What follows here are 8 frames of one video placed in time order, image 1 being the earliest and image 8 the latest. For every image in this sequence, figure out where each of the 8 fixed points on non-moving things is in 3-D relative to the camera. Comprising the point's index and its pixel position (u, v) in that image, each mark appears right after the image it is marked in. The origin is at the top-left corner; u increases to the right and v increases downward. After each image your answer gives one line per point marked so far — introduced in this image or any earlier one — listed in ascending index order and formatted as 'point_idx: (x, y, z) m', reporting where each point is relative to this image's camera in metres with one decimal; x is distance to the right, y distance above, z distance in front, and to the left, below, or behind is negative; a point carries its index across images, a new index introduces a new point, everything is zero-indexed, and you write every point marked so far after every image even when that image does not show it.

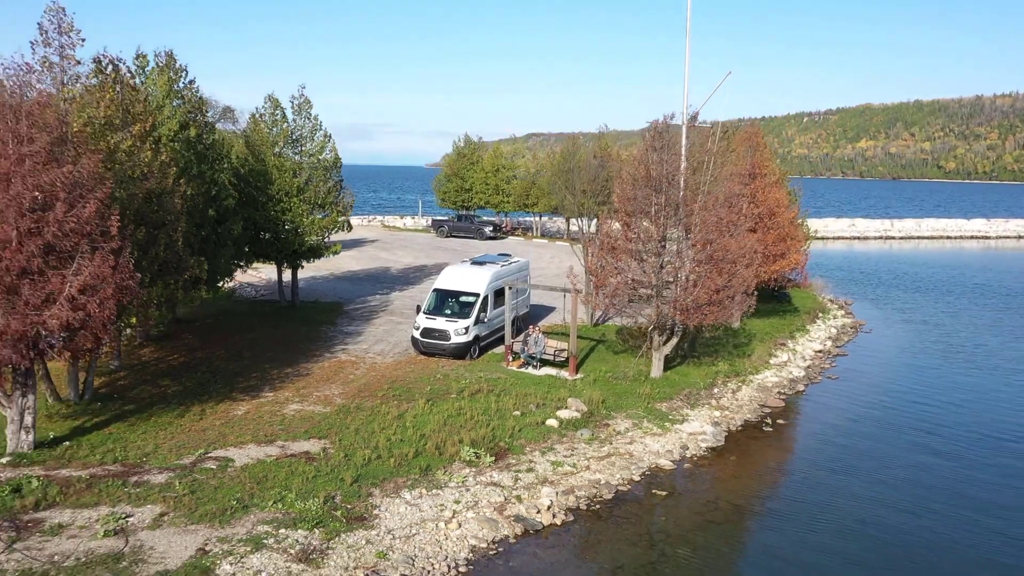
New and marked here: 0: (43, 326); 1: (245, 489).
0: (-2.8, -0.2, +5.9) m
1: (-1.6, -1.2, +6.0) m
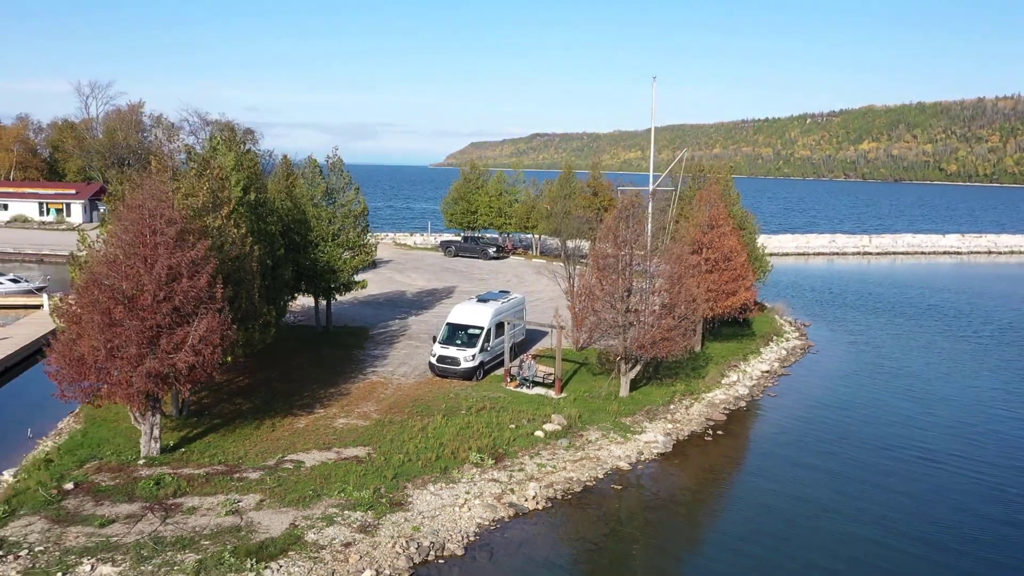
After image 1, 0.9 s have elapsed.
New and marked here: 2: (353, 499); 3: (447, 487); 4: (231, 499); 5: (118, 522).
0: (-2.8, -0.7, +8.2) m
1: (-1.6, -1.6, +8.3) m
2: (-1.3, -1.7, +8.0) m
3: (-0.6, -1.8, +8.6) m
4: (-2.3, -1.7, +7.8) m
5: (-3.0, -1.8, +7.4) m
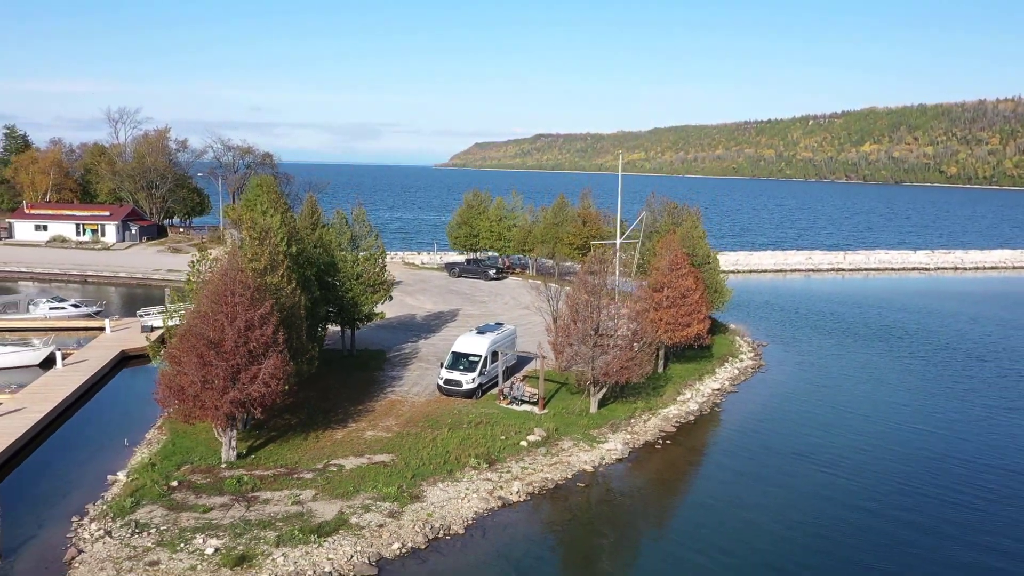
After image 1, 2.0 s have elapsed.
0: (-3.0, -1.2, +11.0) m
1: (-1.8, -2.2, +11.0) m
2: (-1.4, -2.3, +10.8) m
3: (-0.7, -2.3, +11.4) m
4: (-2.4, -2.2, +10.6) m
5: (-3.1, -2.3, +10.1) m
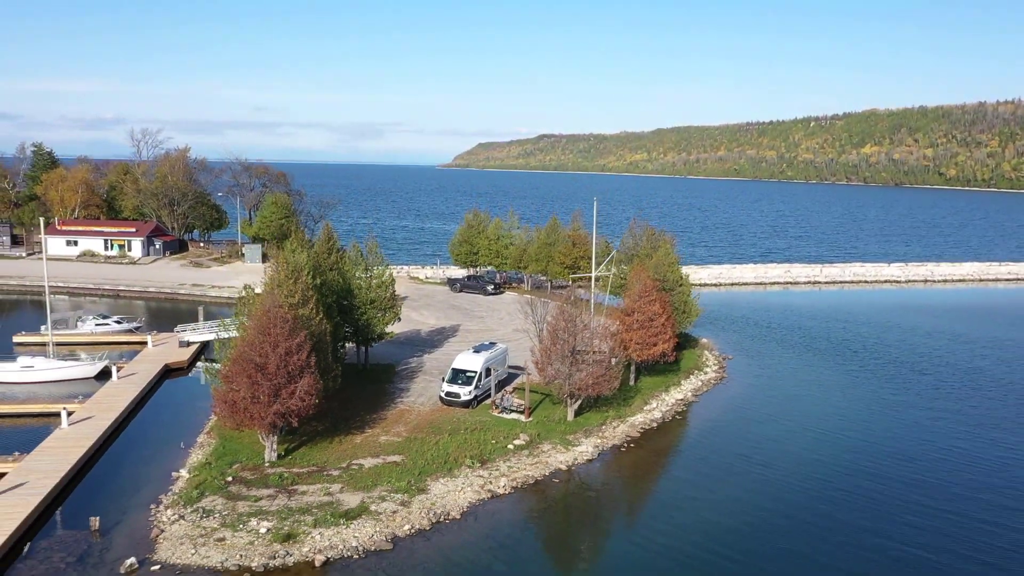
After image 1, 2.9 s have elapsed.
0: (-3.1, -1.7, +13.6) m
1: (-1.9, -2.7, +13.6) m
2: (-1.6, -2.7, +13.4) m
3: (-0.9, -2.8, +14.0) m
4: (-2.6, -2.7, +13.2) m
5: (-3.3, -2.8, +12.8) m
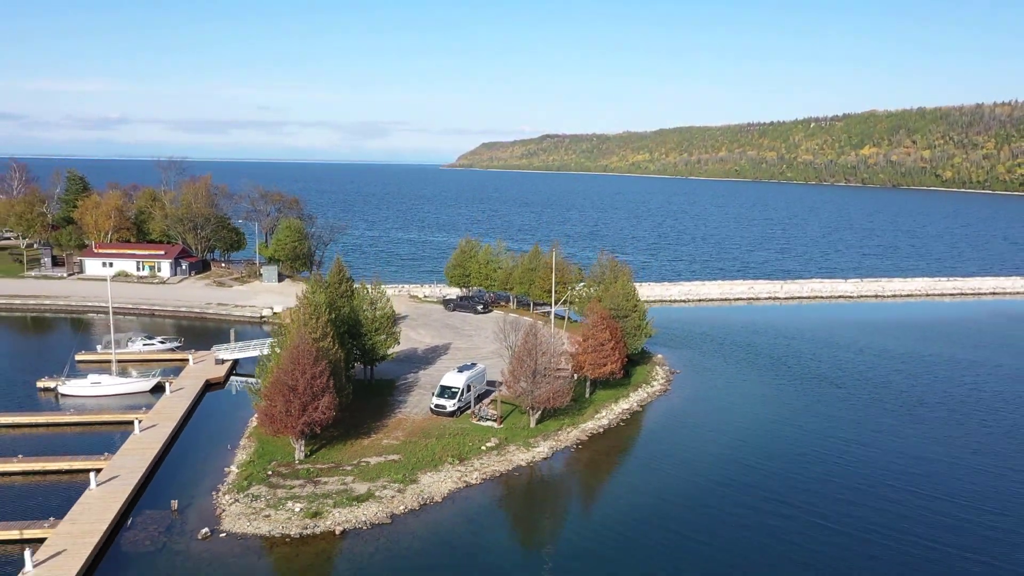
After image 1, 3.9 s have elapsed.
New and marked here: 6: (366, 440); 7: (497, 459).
0: (-3.7, -2.4, +18.0) m
1: (-2.5, -3.4, +18.0) m
2: (-2.2, -3.5, +17.8) m
3: (-1.4, -3.5, +18.4) m
4: (-3.1, -3.5, +17.6) m
5: (-3.8, -3.6, +17.2) m
6: (-3.0, -3.1, +19.7) m
7: (-0.3, -3.4, +19.5) m
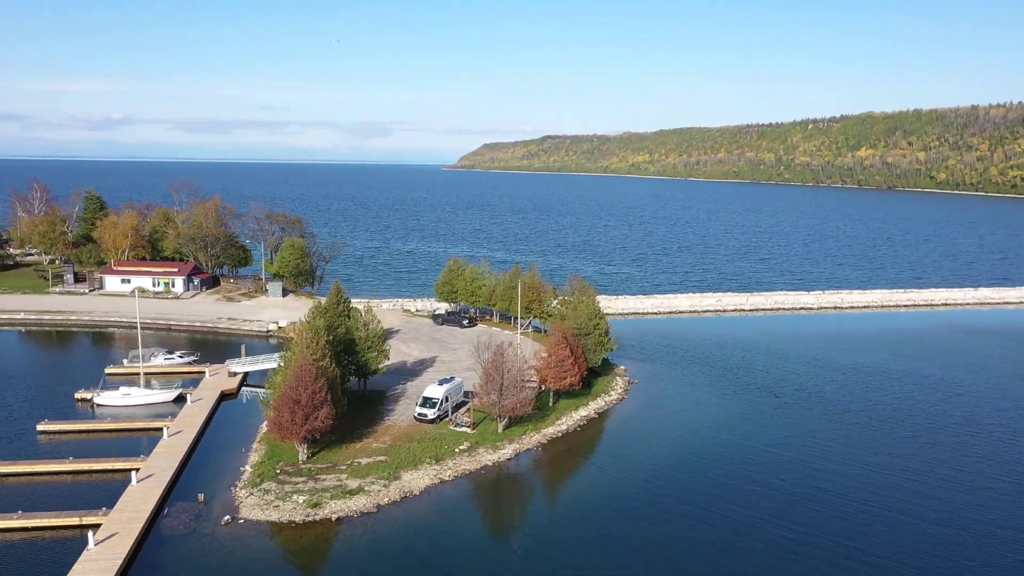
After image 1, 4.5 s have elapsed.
0: (-4.4, -3.1, +21.7) m
1: (-3.3, -4.1, +21.8) m
2: (-2.9, -4.2, +21.5) m
3: (-2.2, -4.2, +22.1) m
4: (-3.9, -4.1, +21.3) m
5: (-4.6, -4.2, +20.9) m
6: (-3.7, -3.8, +23.5) m
7: (-1.0, -4.1, +23.2) m
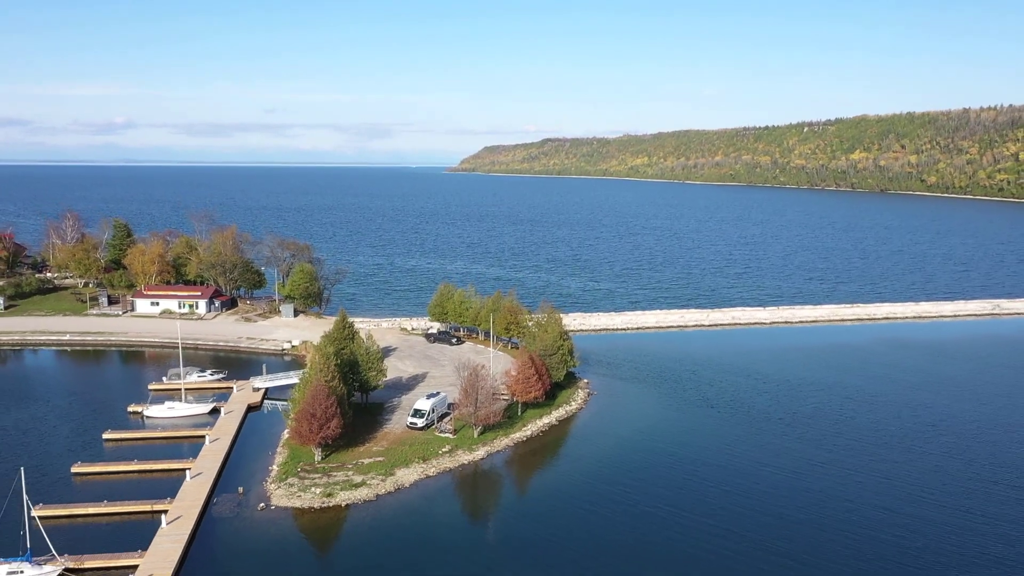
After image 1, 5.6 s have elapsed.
0: (-5.3, -4.2, +27.6) m
1: (-4.1, -5.1, +27.7) m
2: (-3.8, -5.2, +27.4) m
3: (-3.0, -5.2, +28.0) m
4: (-4.7, -5.2, +27.2) m
5: (-5.4, -5.3, +26.8) m
6: (-4.6, -4.9, +29.4) m
7: (-1.9, -5.2, +29.1) m
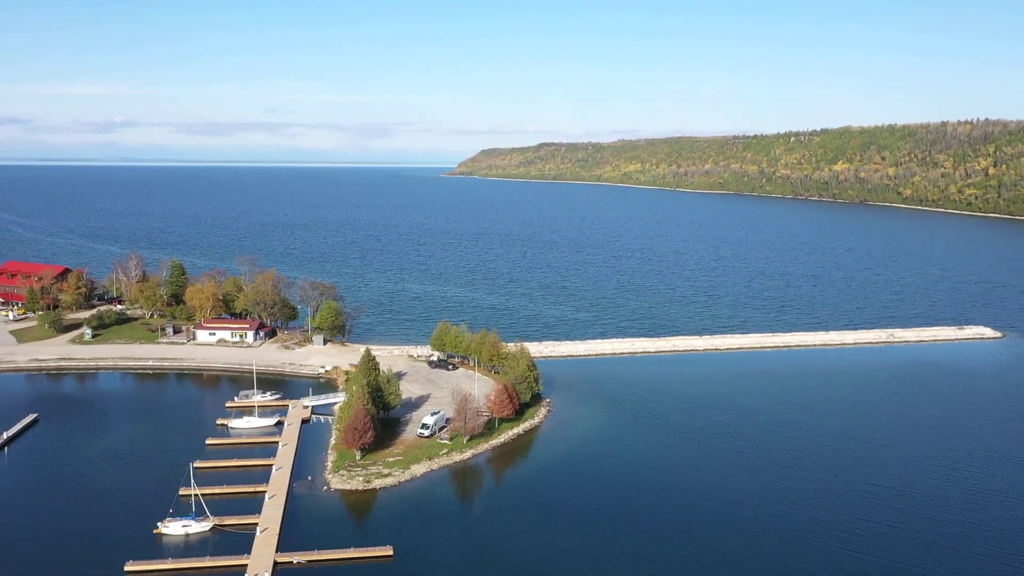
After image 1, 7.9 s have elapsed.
0: (-6.3, -6.5, +41.1) m
1: (-5.1, -7.5, +41.1) m
2: (-4.7, -7.6, +40.9) m
3: (-4.0, -7.6, +41.5) m
4: (-5.7, -7.6, +40.7) m
5: (-6.4, -7.6, +40.3) m
6: (-5.6, -7.2, +42.8) m
7: (-2.9, -7.5, +42.6) m
